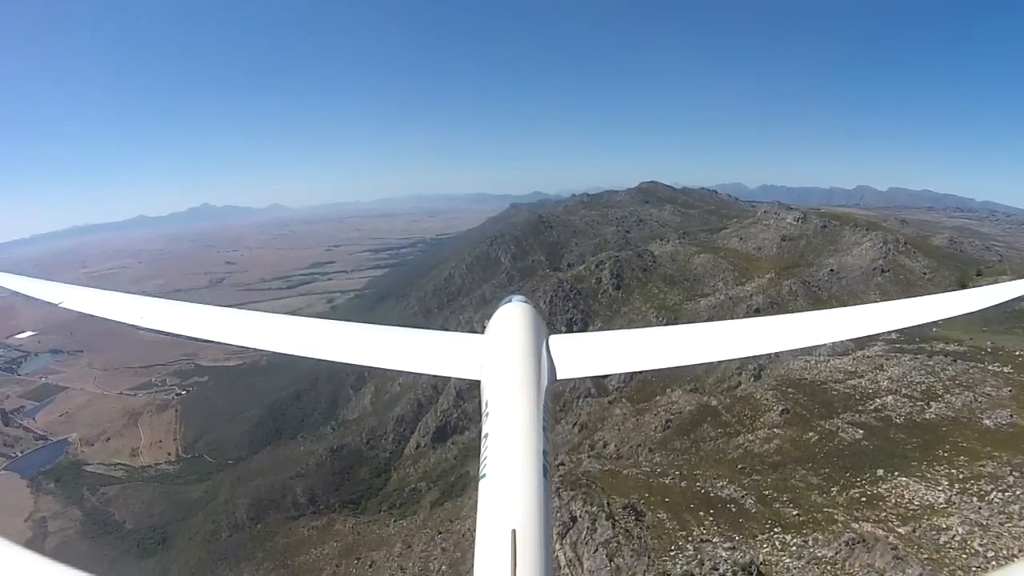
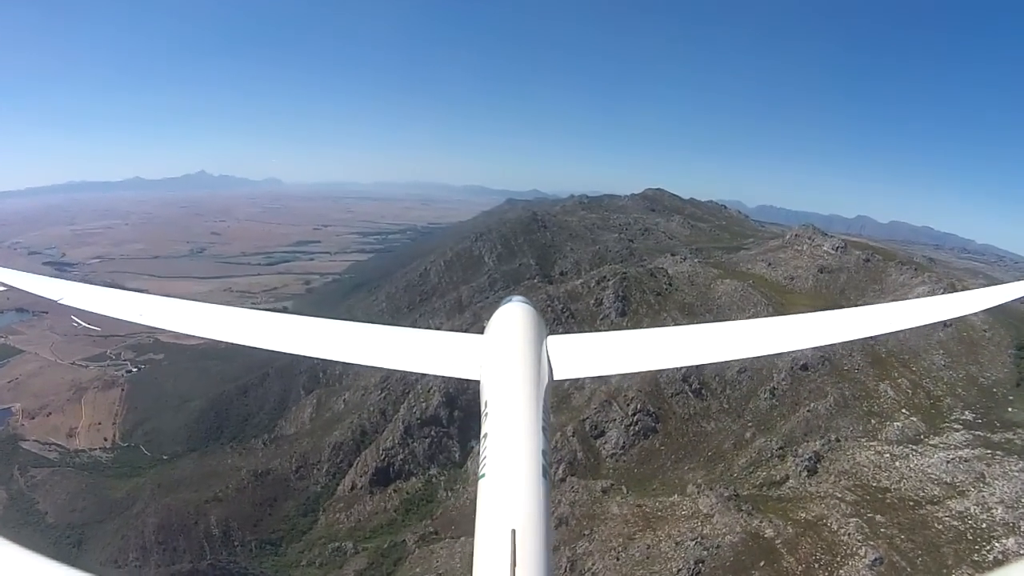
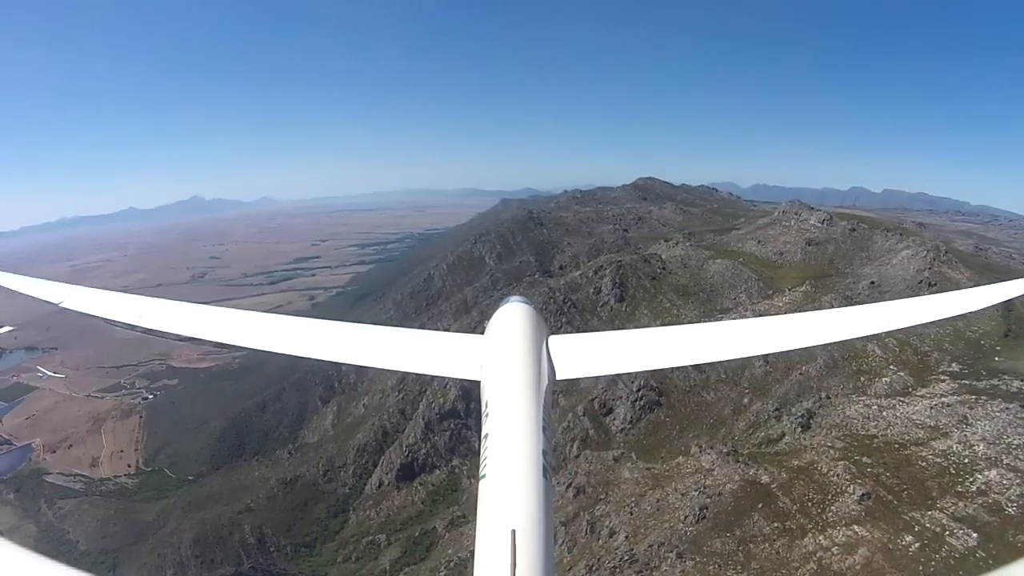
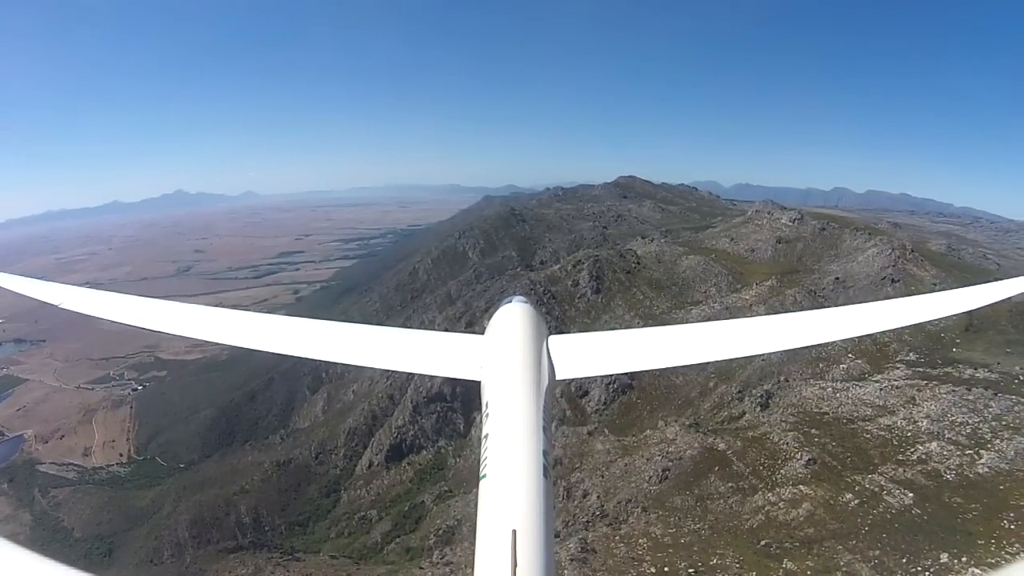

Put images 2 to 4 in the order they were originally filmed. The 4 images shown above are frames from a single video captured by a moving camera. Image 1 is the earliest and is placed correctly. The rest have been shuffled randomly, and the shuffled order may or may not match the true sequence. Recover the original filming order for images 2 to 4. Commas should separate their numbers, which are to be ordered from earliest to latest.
4, 3, 2
